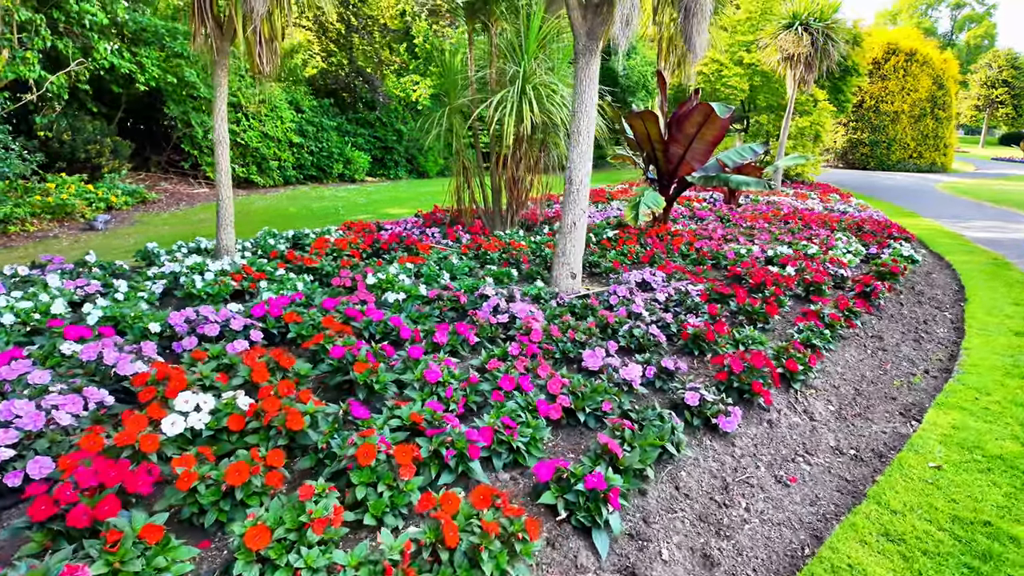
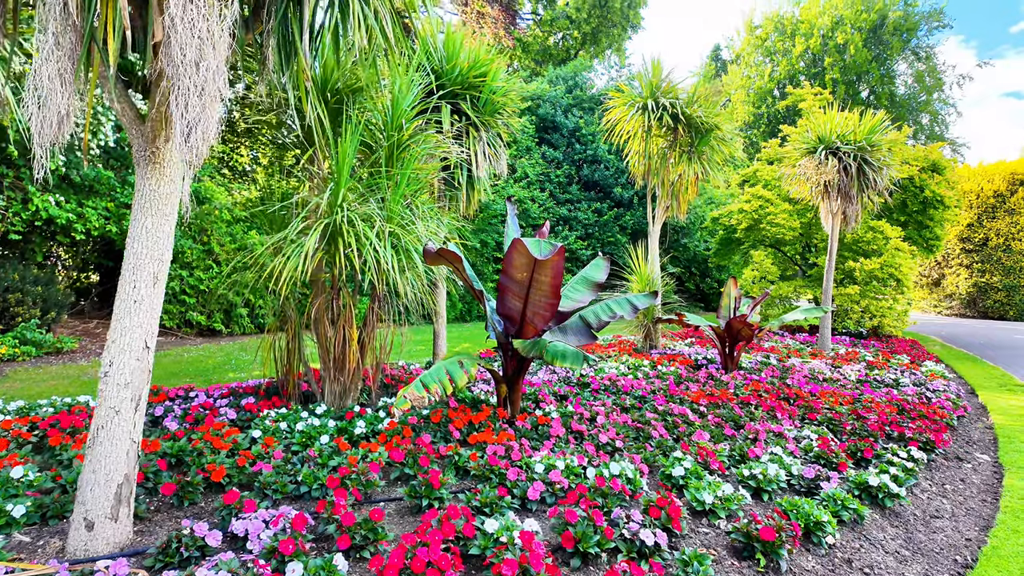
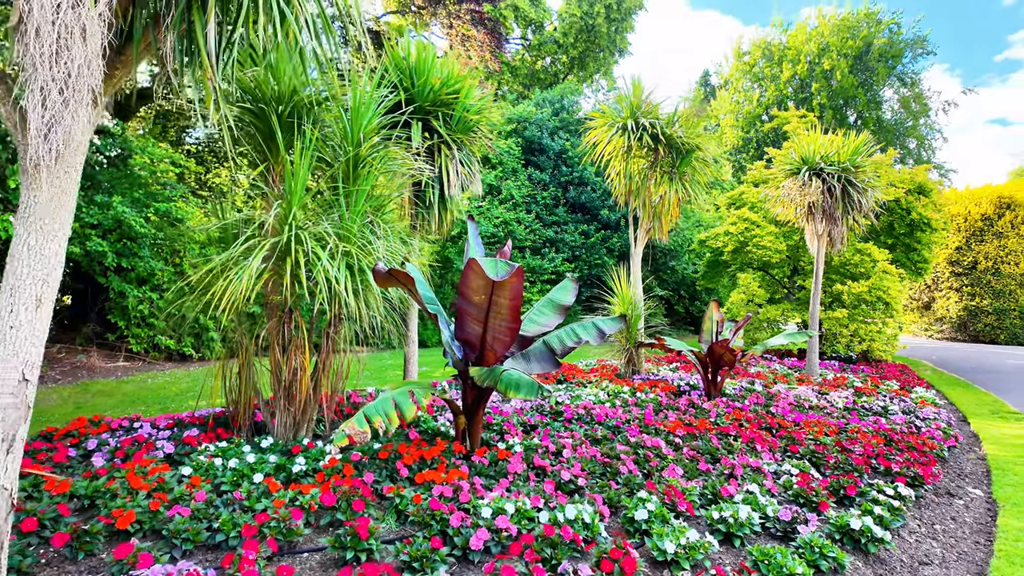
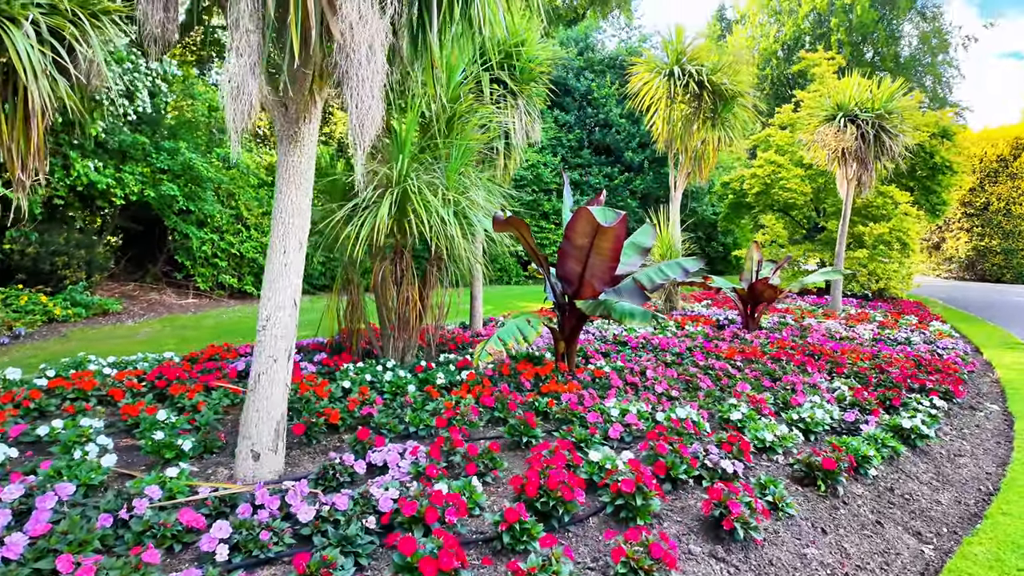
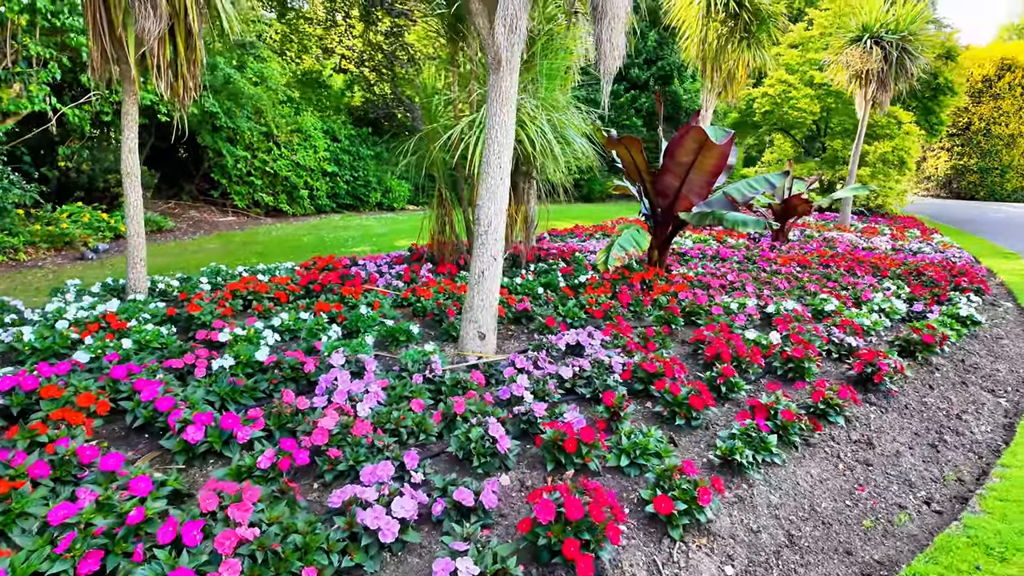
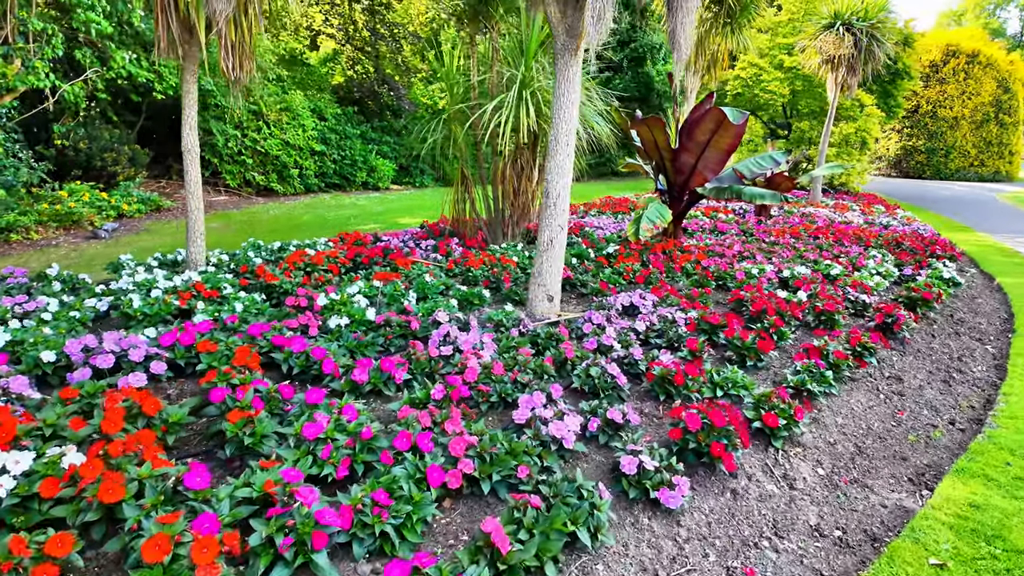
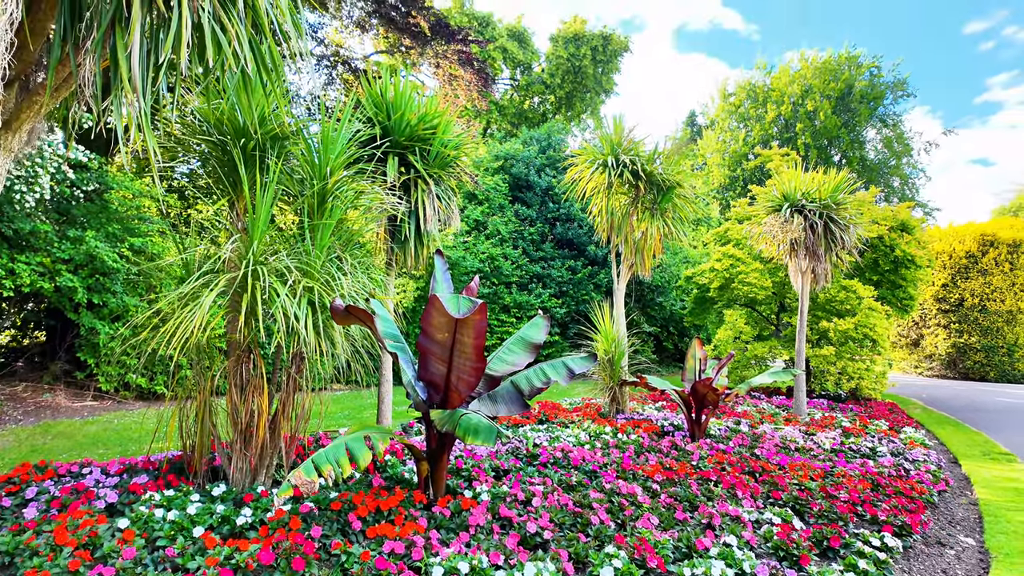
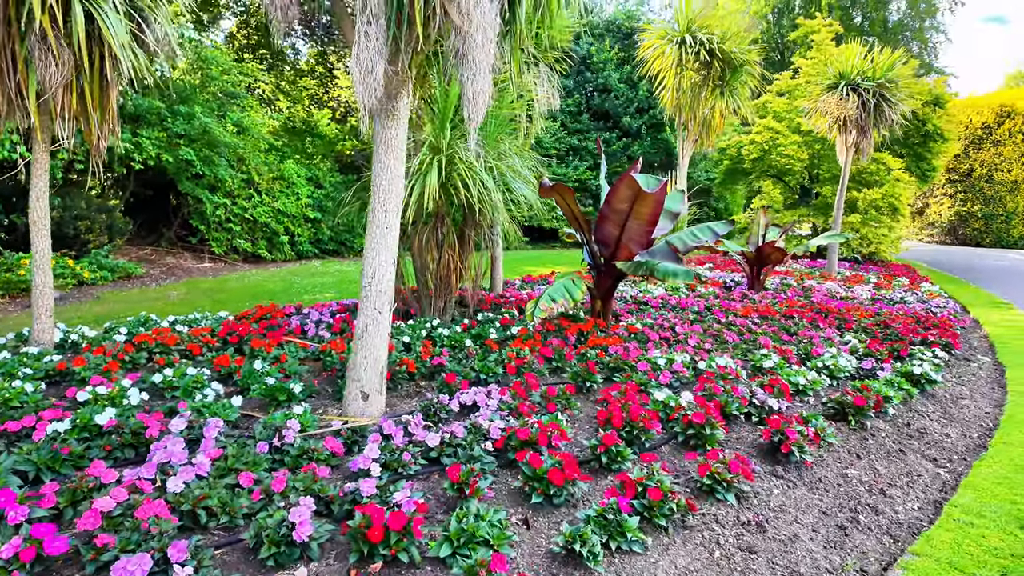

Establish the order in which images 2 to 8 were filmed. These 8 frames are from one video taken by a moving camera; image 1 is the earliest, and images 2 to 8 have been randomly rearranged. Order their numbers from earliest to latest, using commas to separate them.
6, 5, 8, 4, 2, 3, 7
